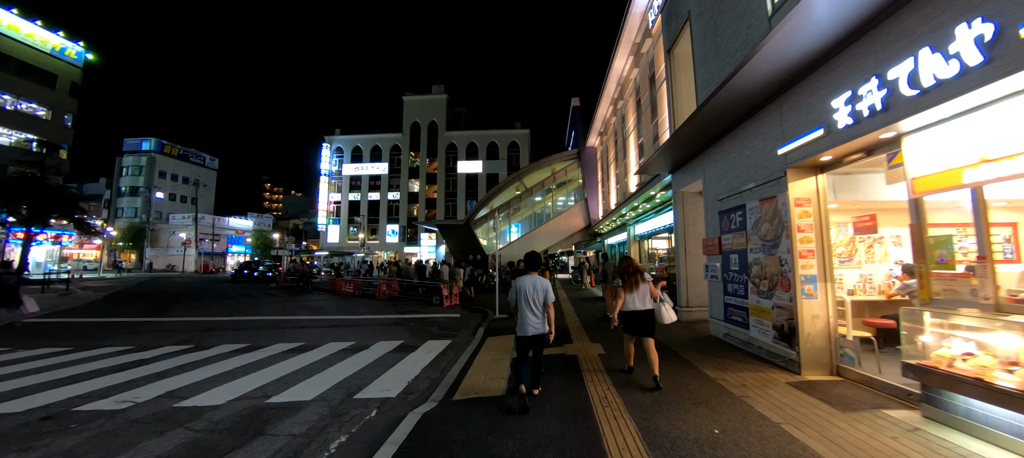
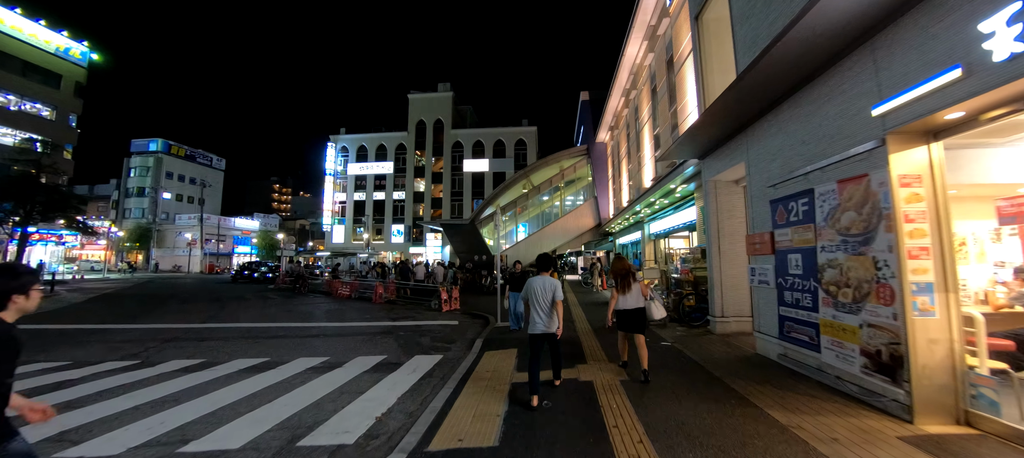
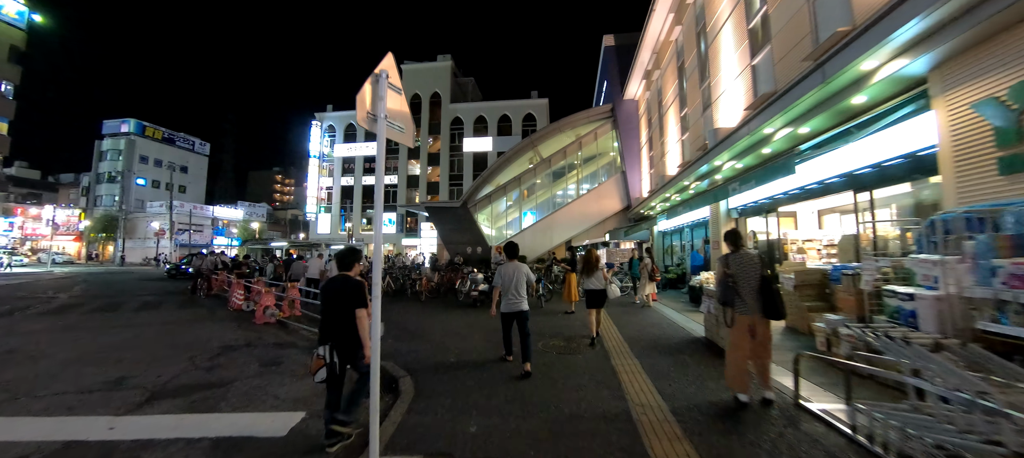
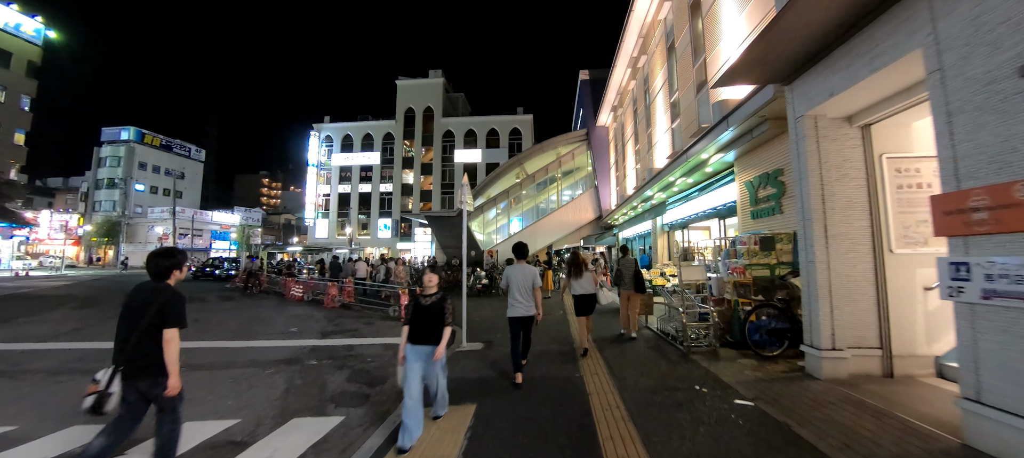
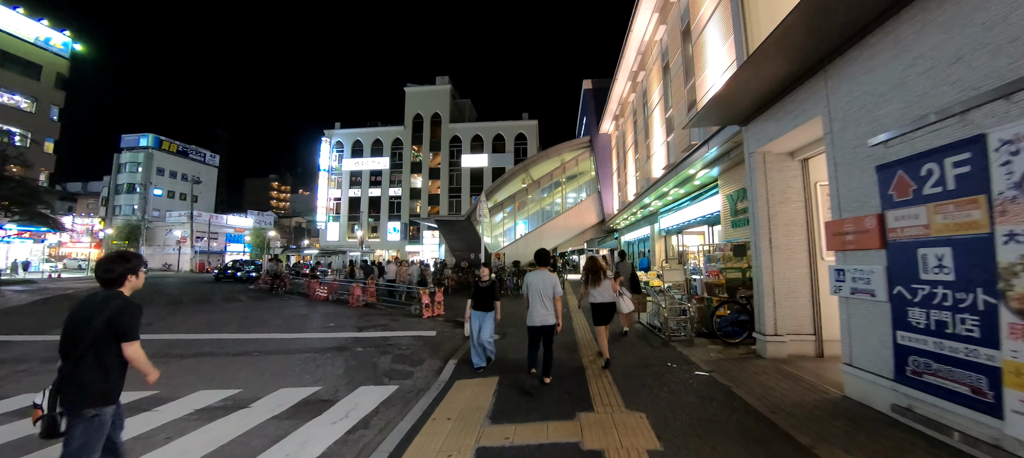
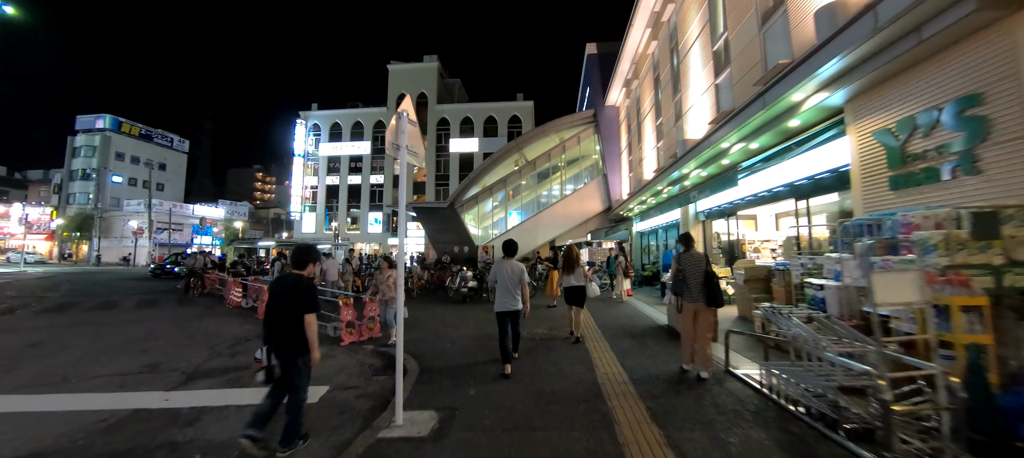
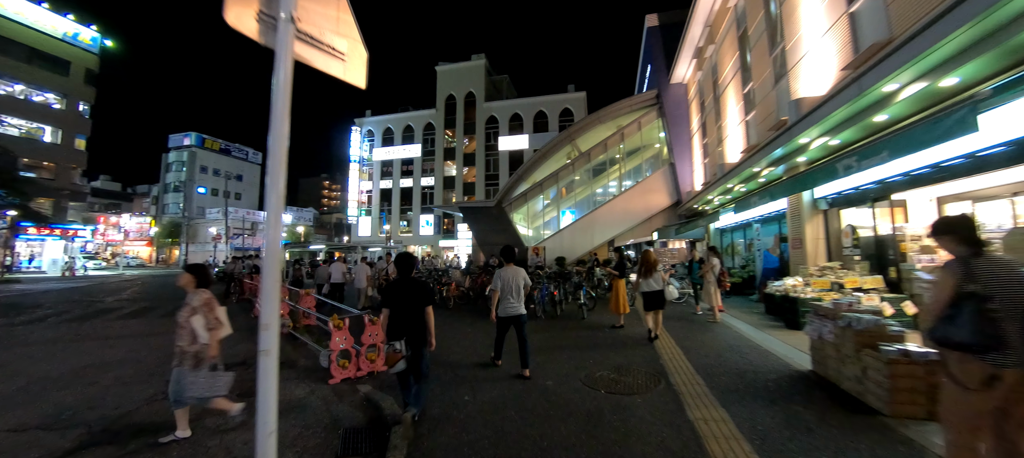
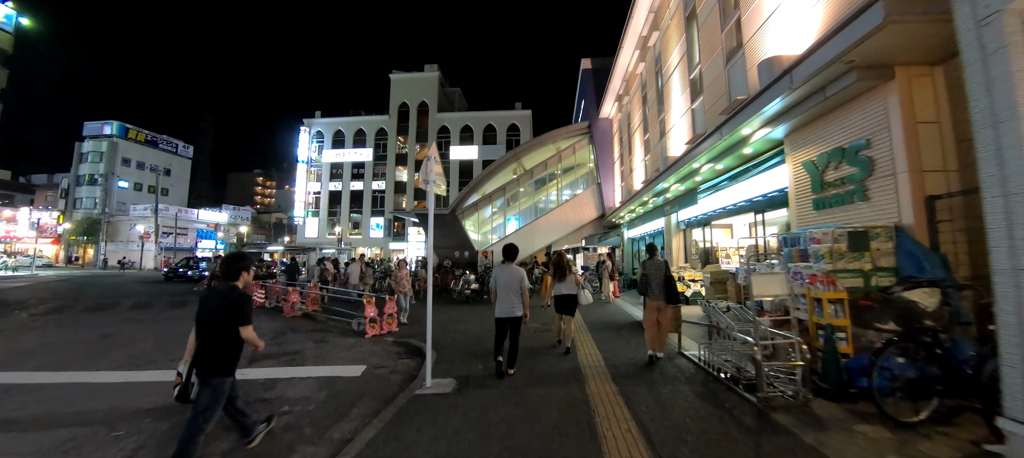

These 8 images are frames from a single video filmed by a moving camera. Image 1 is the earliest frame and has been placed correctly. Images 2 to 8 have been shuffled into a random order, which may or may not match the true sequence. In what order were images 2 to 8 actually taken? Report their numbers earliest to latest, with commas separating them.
2, 5, 4, 8, 6, 3, 7
